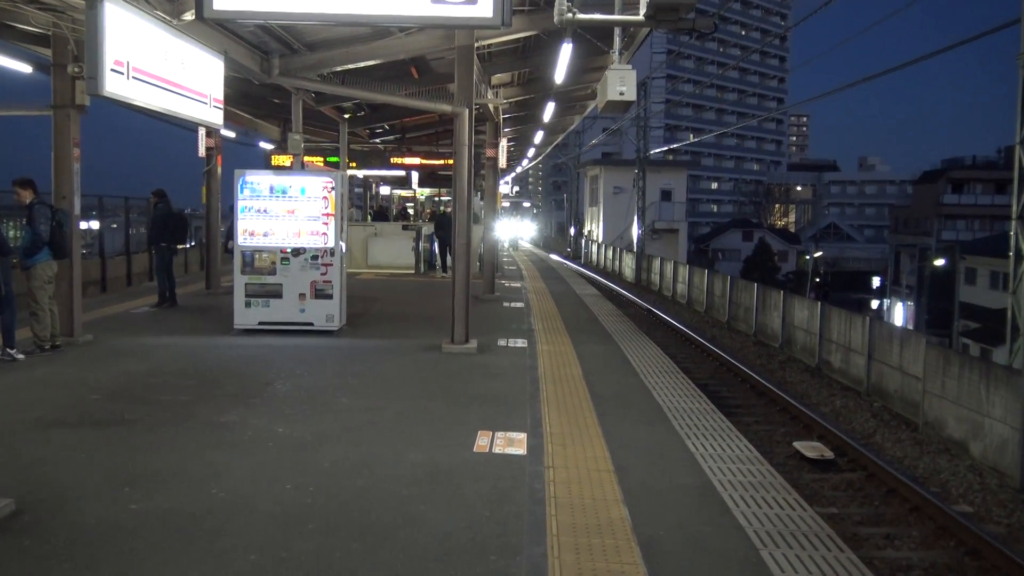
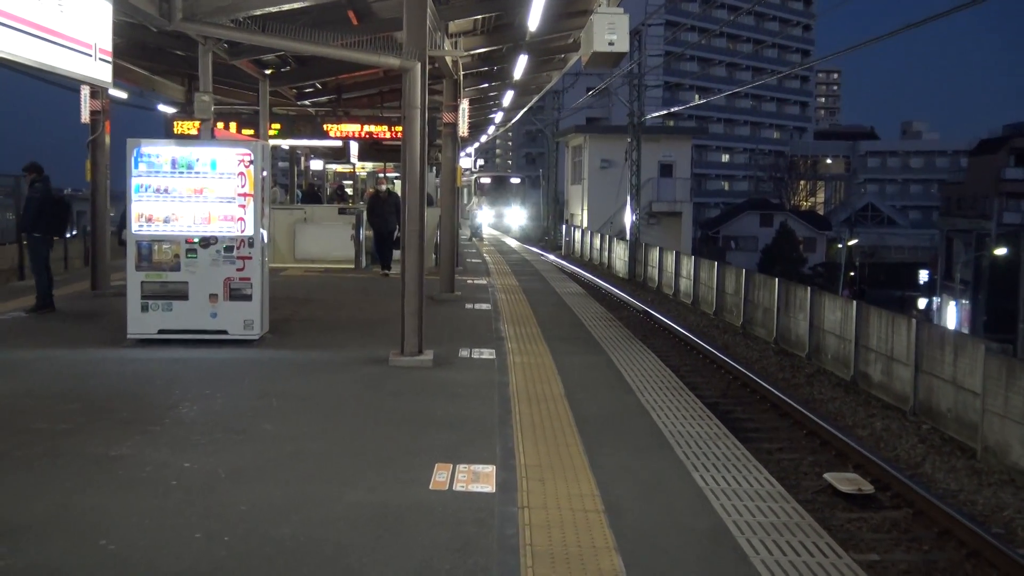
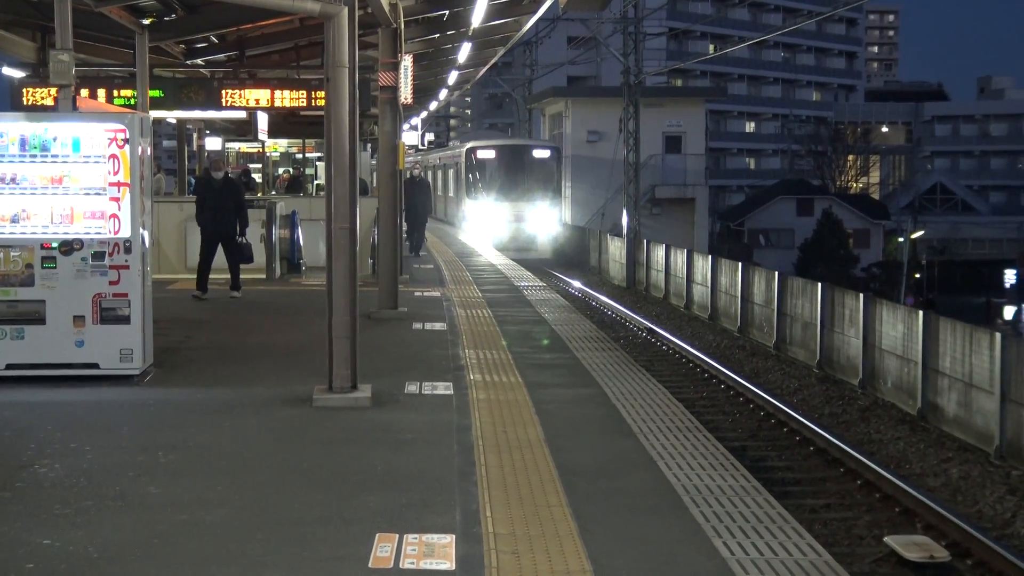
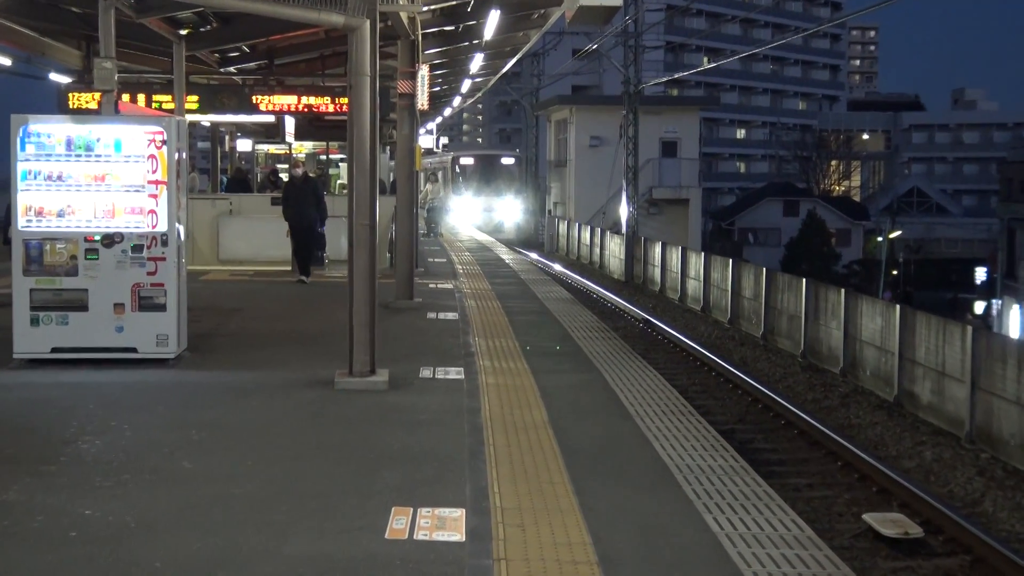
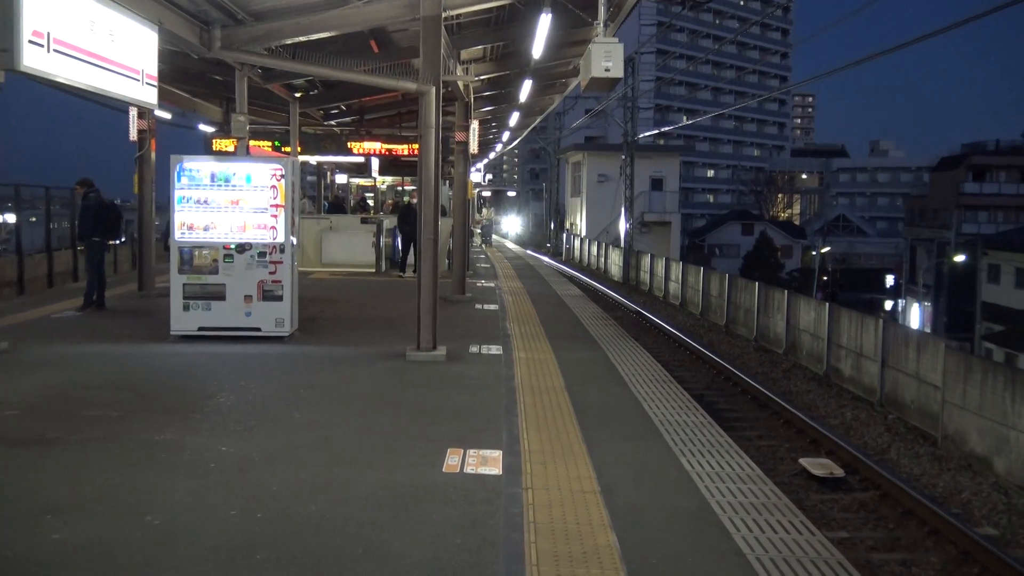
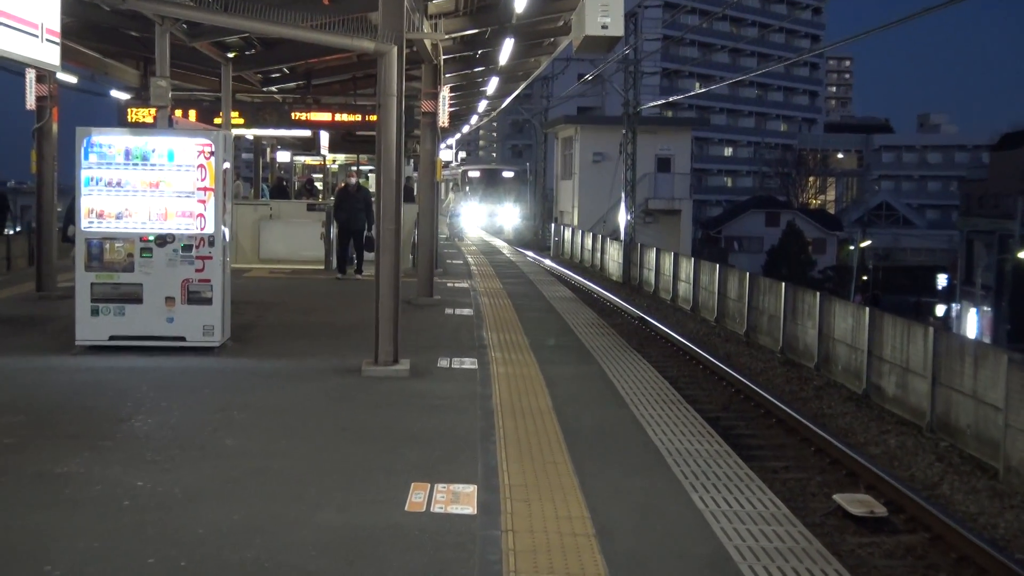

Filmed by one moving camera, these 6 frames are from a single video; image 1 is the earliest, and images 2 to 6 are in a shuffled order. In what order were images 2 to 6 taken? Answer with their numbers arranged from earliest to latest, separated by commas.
5, 2, 6, 4, 3
